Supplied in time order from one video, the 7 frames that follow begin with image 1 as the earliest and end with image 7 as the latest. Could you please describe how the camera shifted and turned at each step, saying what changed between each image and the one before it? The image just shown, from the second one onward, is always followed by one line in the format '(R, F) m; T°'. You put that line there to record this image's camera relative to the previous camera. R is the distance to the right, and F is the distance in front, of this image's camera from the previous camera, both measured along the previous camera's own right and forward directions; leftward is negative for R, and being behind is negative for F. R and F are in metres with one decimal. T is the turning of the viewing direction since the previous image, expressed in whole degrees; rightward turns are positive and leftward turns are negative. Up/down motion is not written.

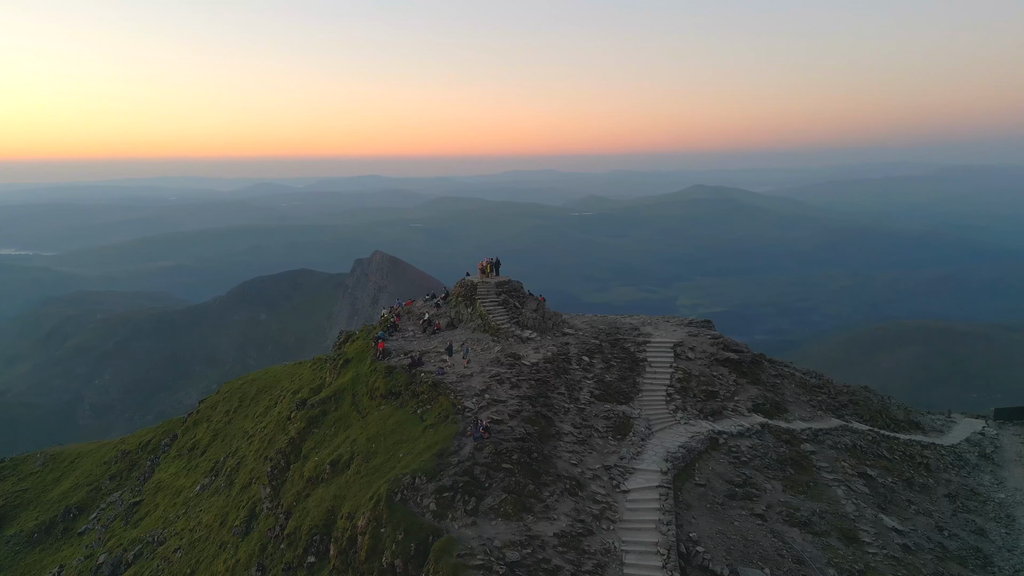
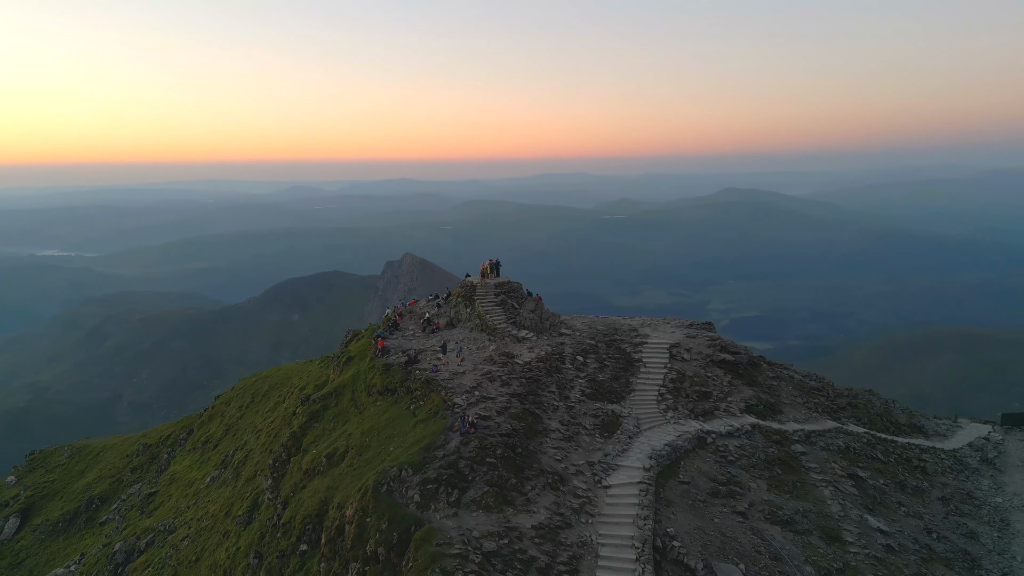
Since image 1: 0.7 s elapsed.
(+1.2, -0.5) m; -2°
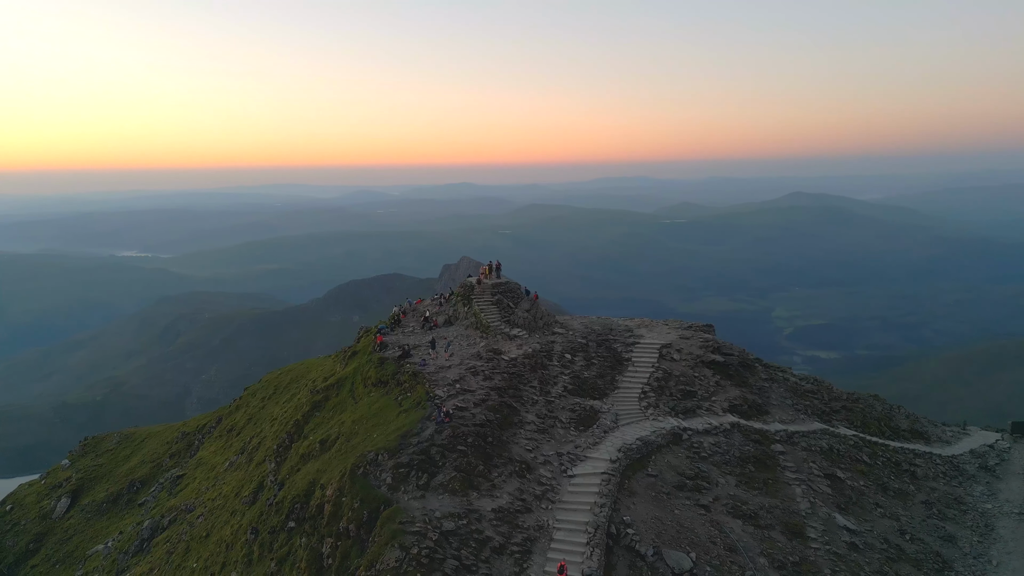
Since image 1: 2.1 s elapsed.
(+2.4, -1.0) m; -4°
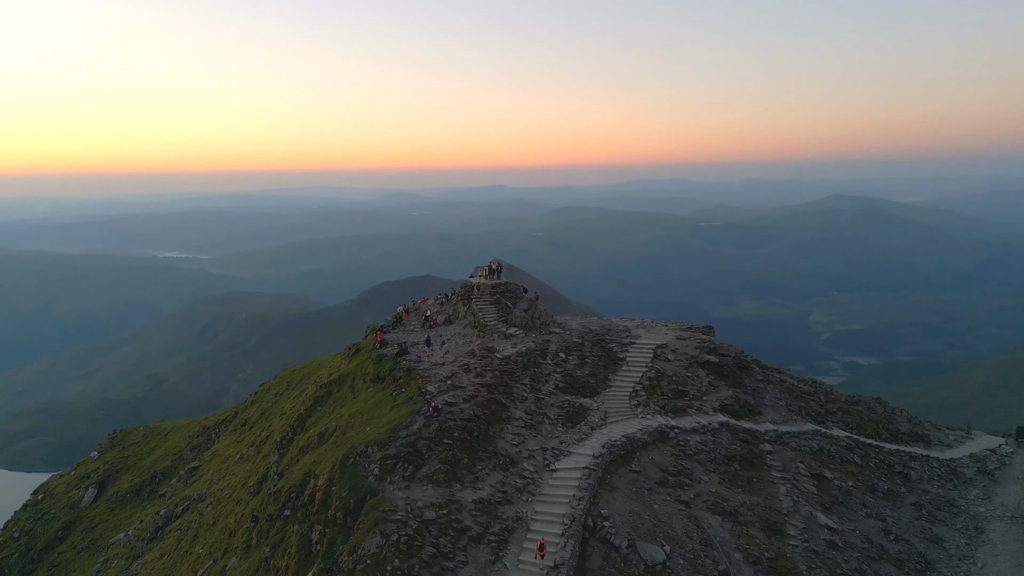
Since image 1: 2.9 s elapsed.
(+1.3, -0.6) m; -2°
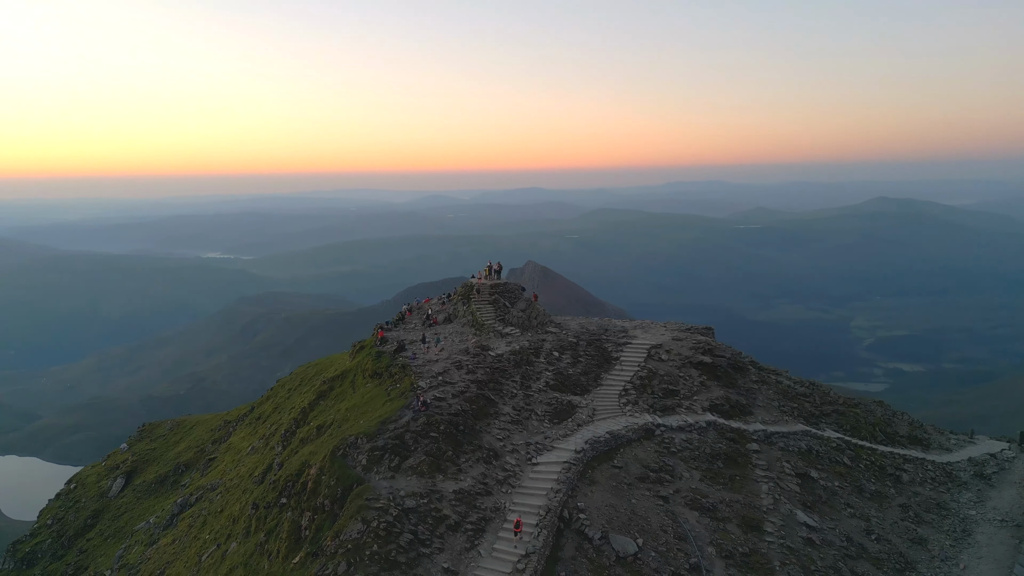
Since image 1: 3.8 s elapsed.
(+1.4, -0.7) m; -2°
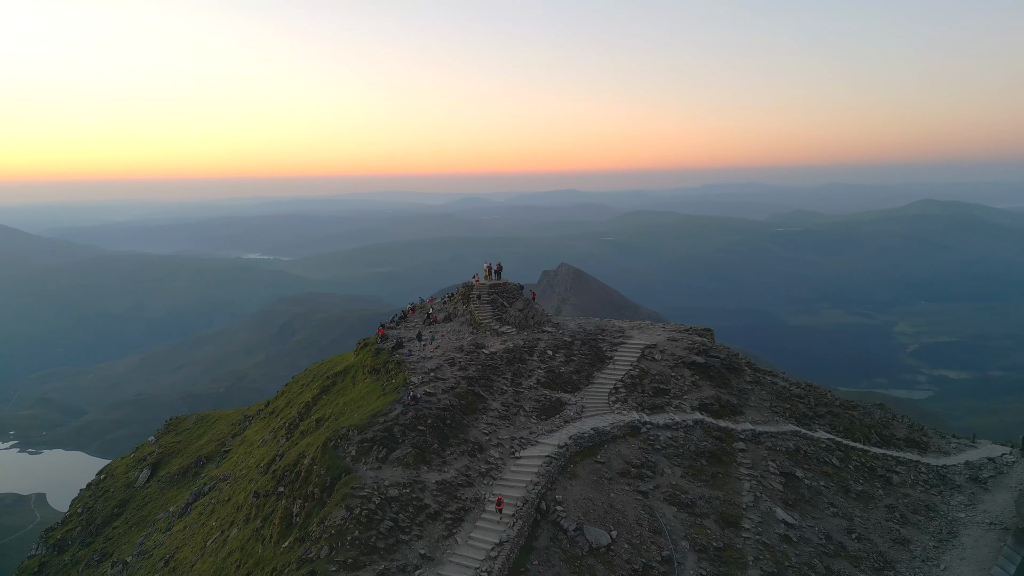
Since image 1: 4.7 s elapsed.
(+1.4, -0.7) m; -2°
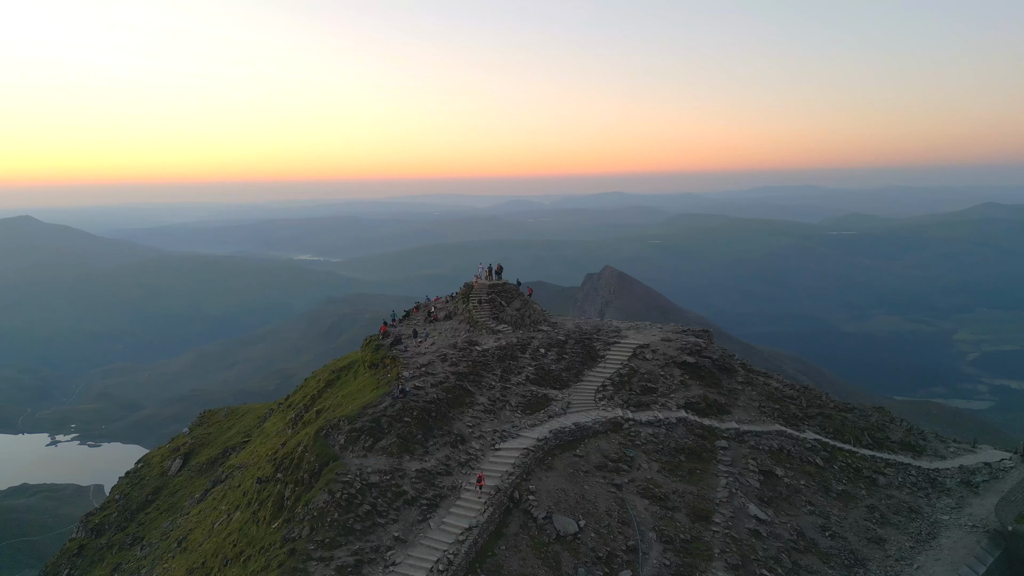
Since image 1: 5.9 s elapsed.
(+1.9, -0.9) m; -3°
